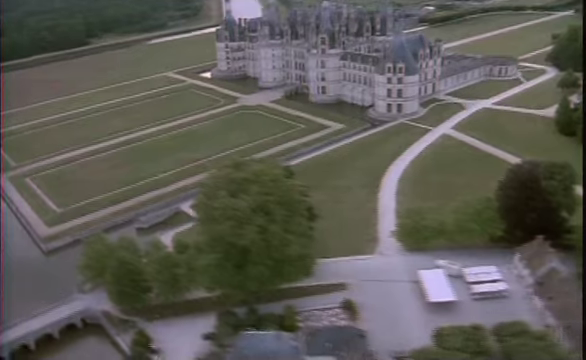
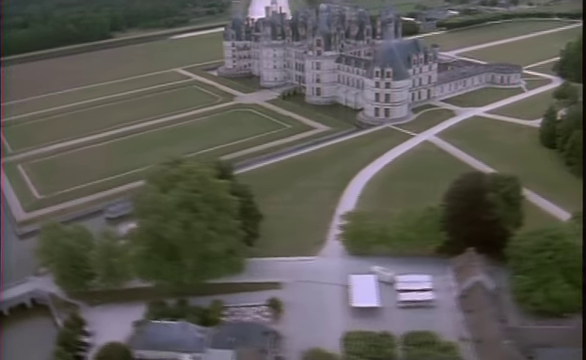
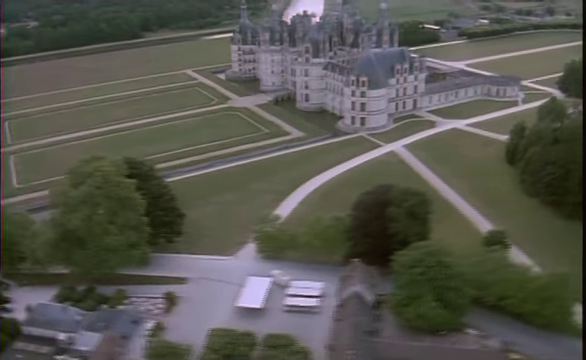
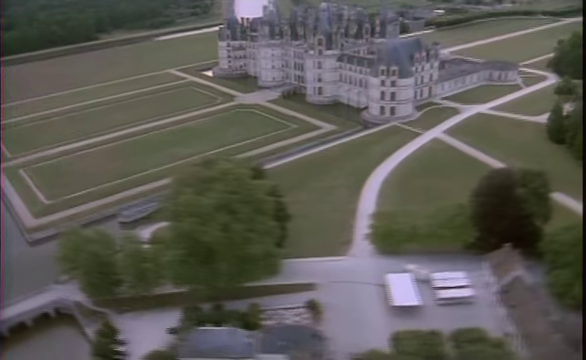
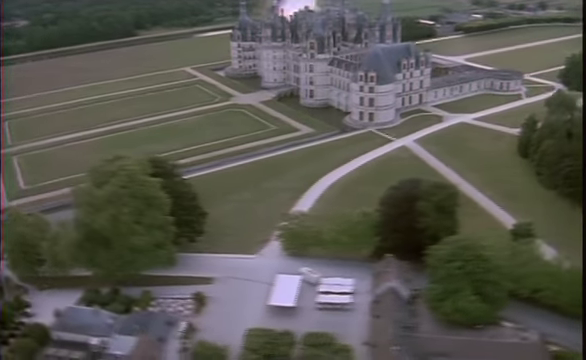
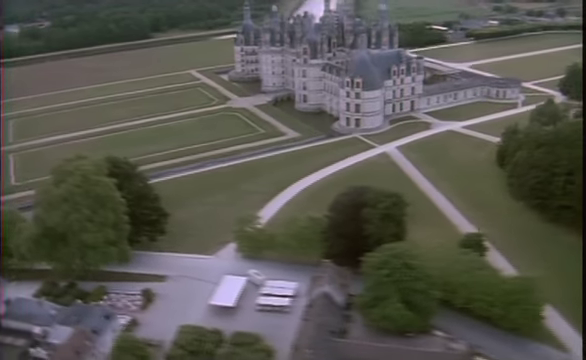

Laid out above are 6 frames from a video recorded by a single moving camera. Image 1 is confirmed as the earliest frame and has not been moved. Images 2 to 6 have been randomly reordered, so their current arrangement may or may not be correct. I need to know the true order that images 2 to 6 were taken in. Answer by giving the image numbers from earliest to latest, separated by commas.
4, 2, 5, 3, 6
